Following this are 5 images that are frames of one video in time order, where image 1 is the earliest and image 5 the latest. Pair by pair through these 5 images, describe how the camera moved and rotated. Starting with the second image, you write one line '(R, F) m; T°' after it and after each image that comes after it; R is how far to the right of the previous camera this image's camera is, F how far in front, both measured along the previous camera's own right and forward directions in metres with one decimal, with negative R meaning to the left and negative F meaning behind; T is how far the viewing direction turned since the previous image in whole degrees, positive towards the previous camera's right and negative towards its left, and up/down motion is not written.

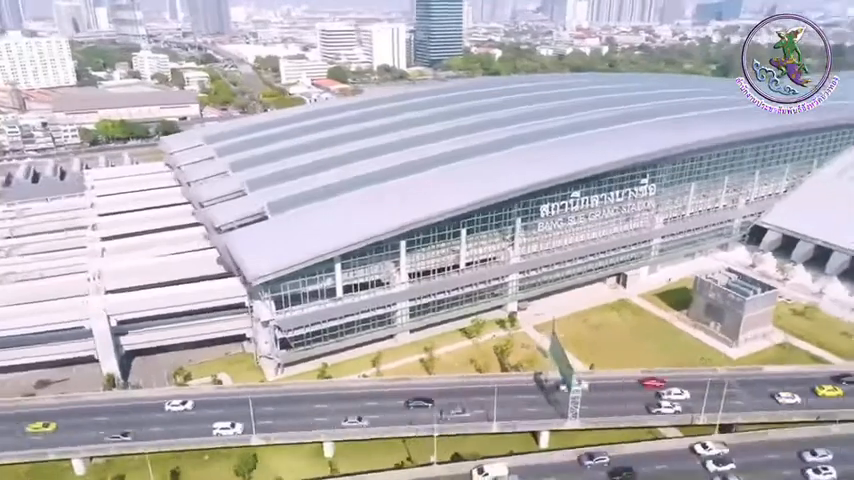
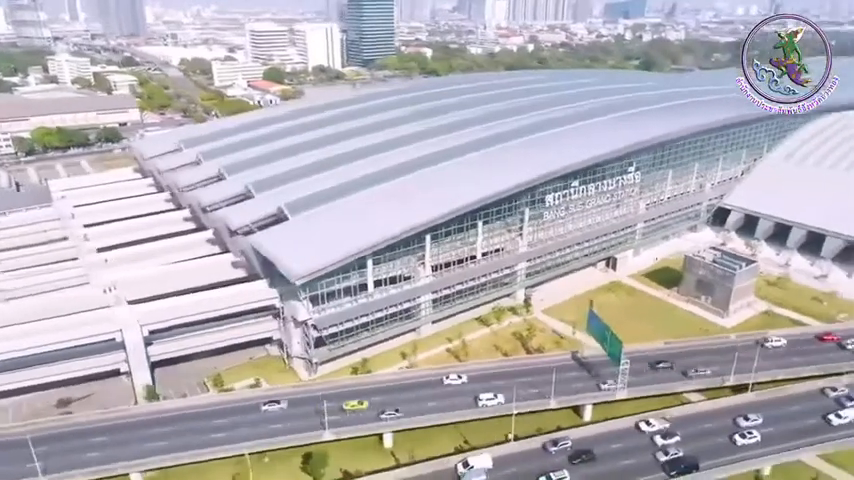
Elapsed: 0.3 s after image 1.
(-7.7, -0.9) m; +7°
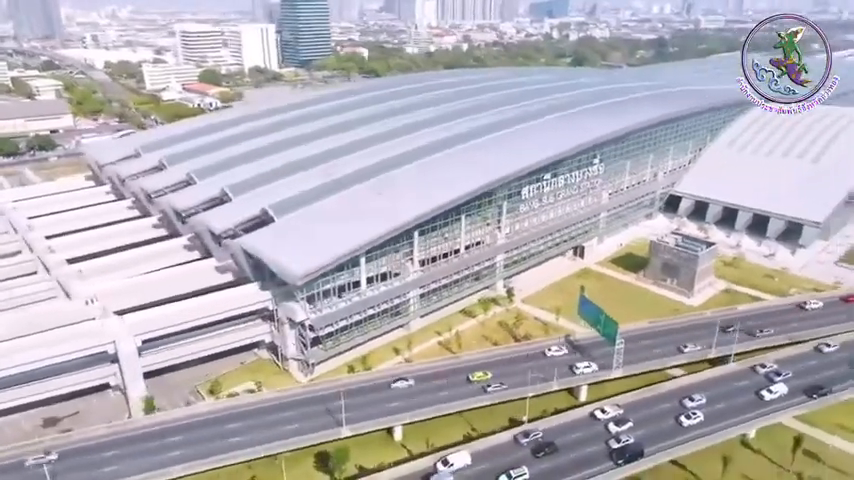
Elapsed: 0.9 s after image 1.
(-4.2, -0.6) m; +6°
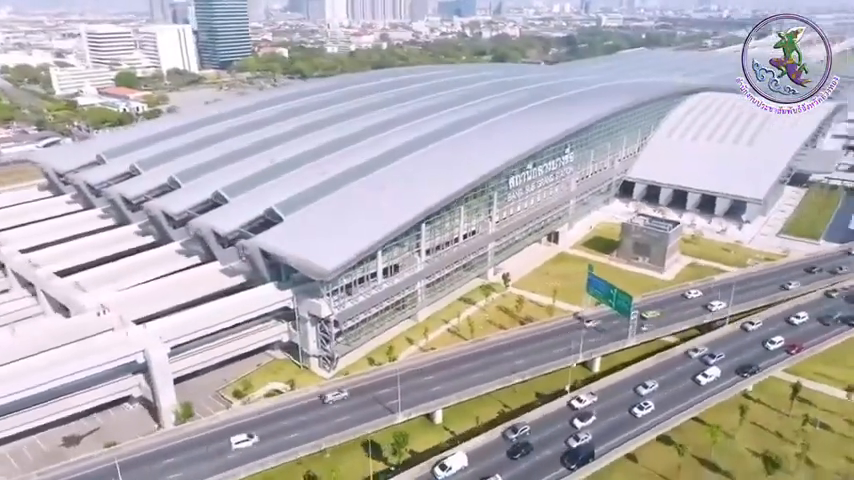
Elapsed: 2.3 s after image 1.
(-7.4, -0.9) m; +8°
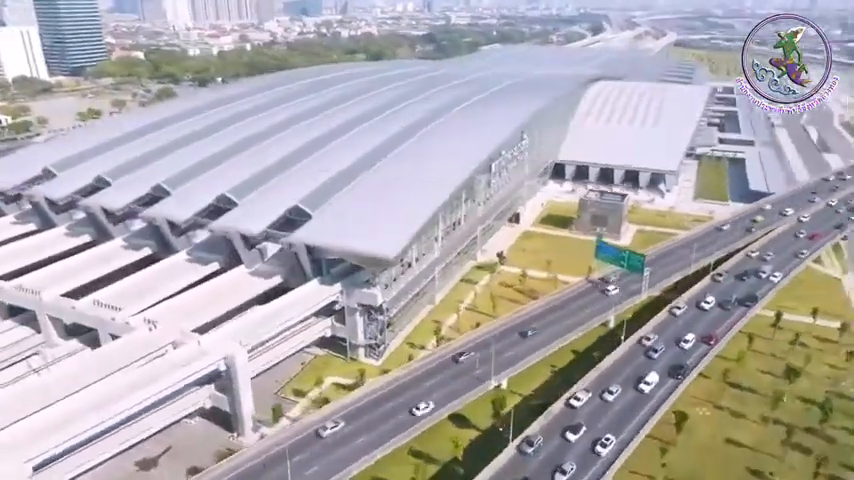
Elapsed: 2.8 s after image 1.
(-13.4, -0.7) m; +13°
